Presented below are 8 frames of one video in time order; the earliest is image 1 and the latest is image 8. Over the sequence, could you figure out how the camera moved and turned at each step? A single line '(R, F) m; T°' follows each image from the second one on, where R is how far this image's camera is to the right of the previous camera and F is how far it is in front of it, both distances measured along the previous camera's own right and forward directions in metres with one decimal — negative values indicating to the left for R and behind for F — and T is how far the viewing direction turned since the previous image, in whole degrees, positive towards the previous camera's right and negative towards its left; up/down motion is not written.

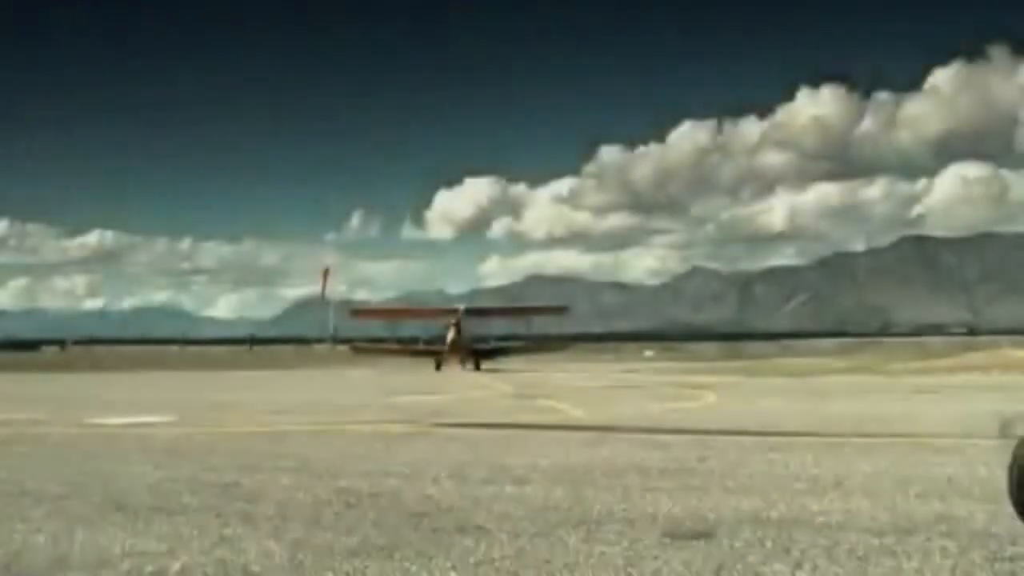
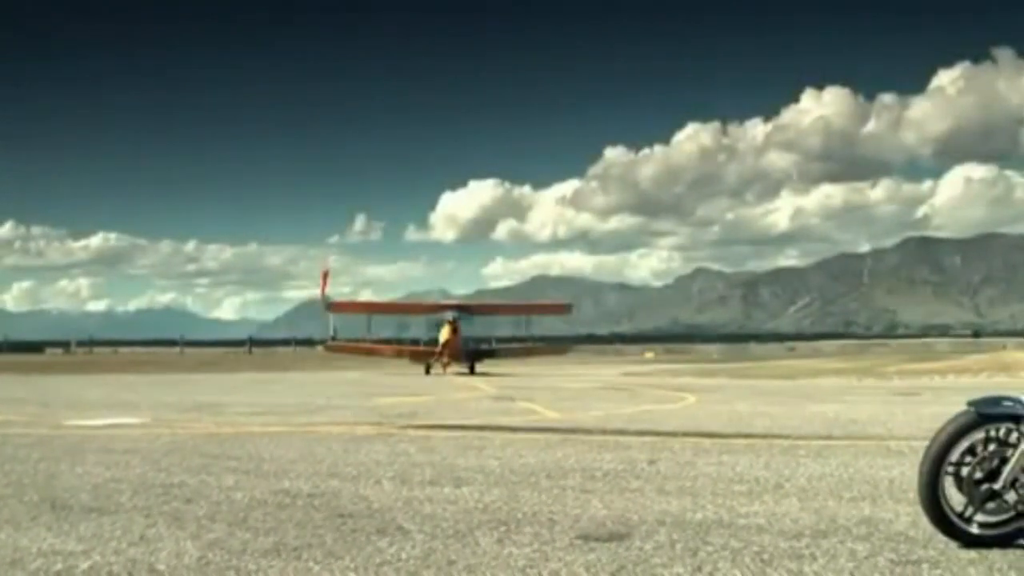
(+0.8, -0.1) m; -1°
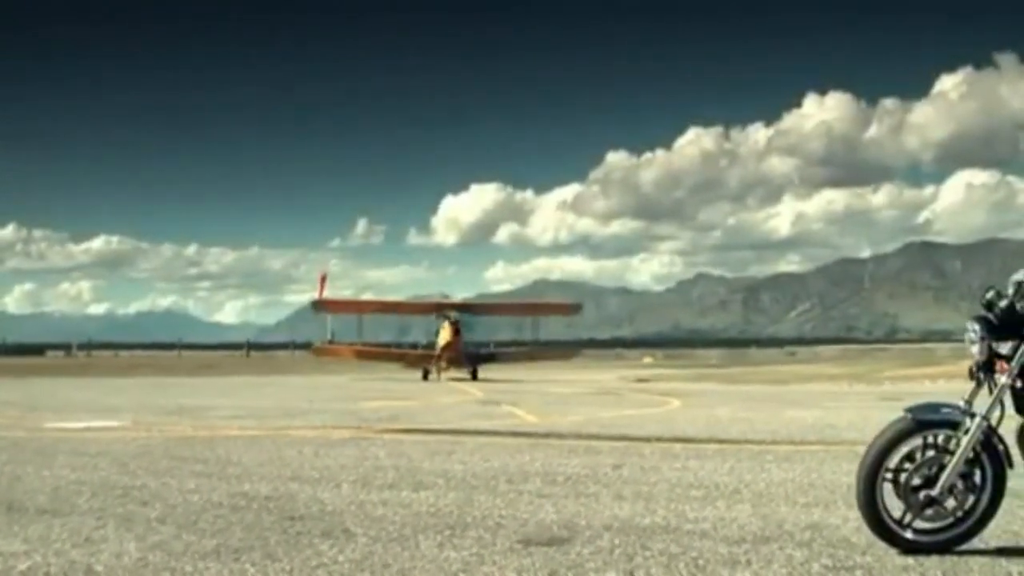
(+0.5, 0.0) m; -1°
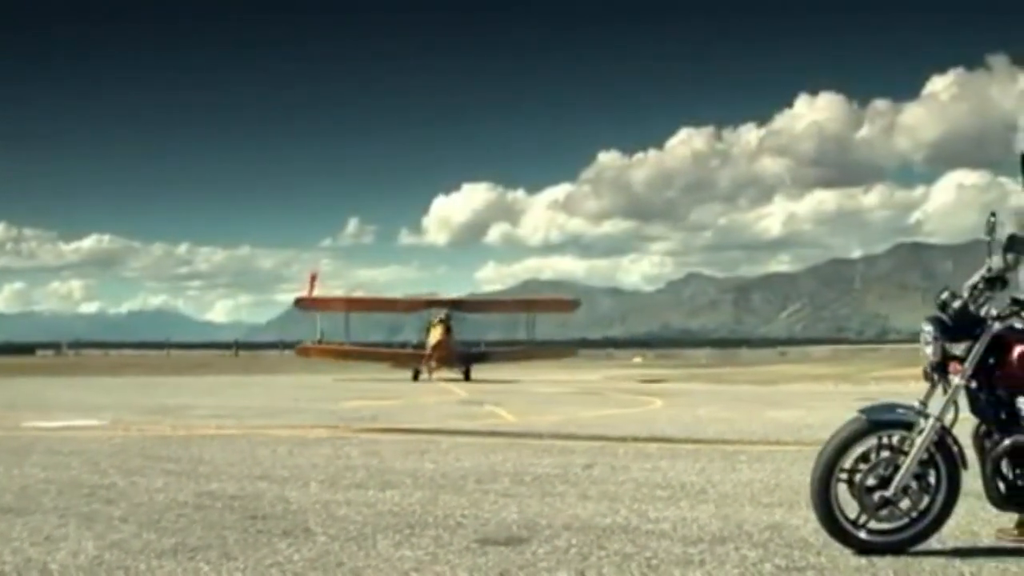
(+0.3, 0.0) m; 0°
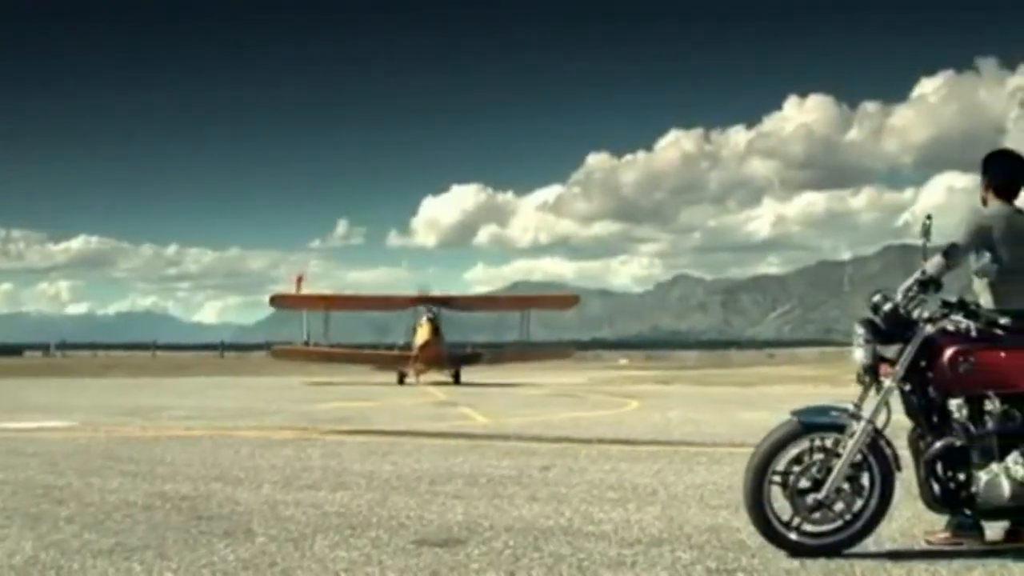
(+0.5, 0.0) m; 0°
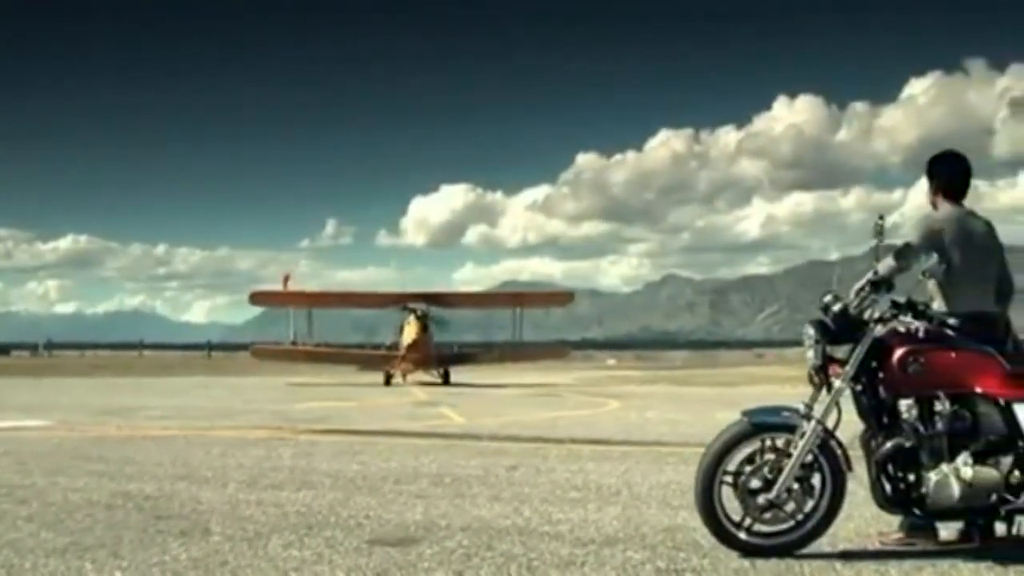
(+0.3, 0.0) m; 0°
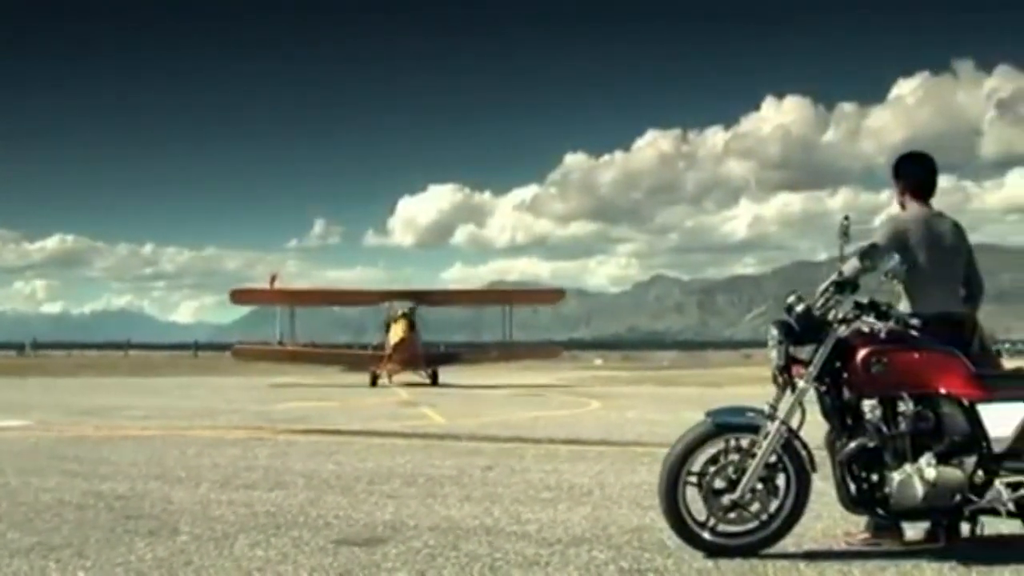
(+0.2, 0.0) m; 0°
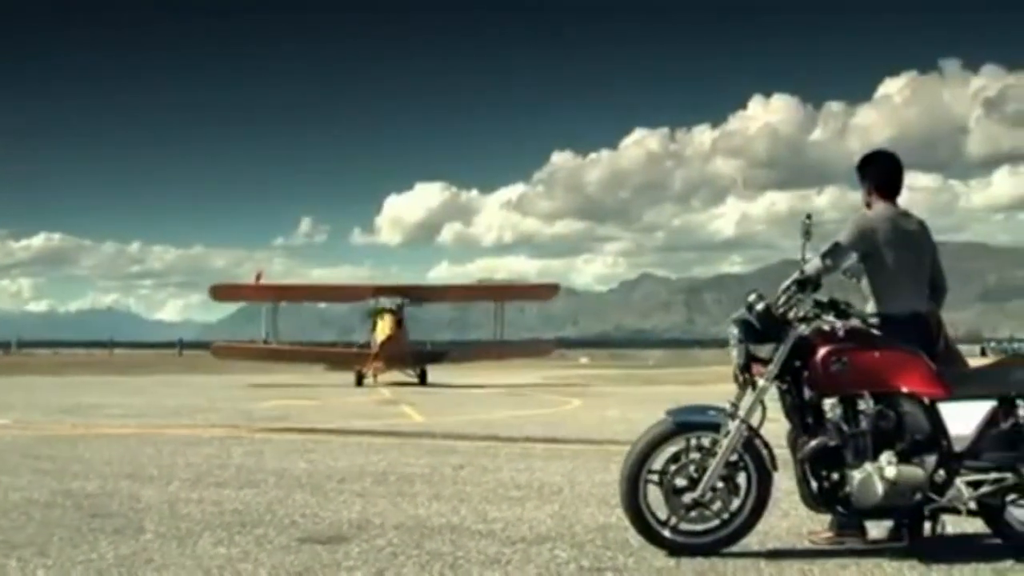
(+0.2, 0.0) m; 0°
